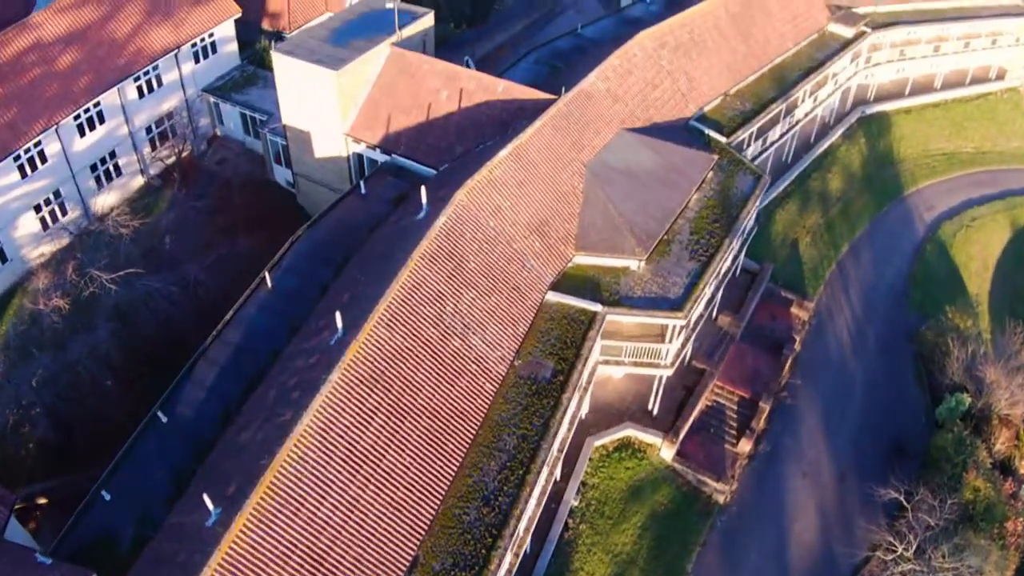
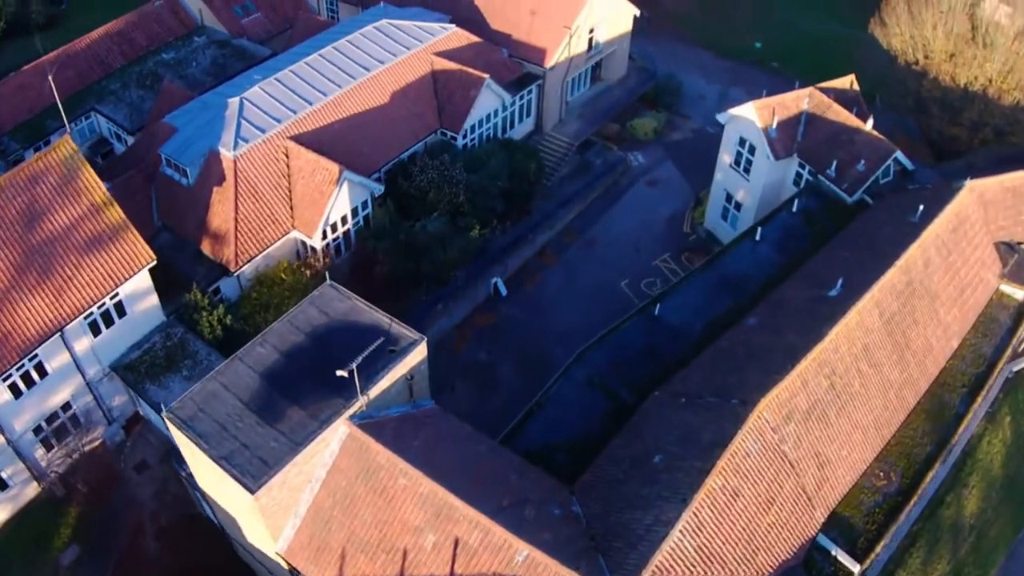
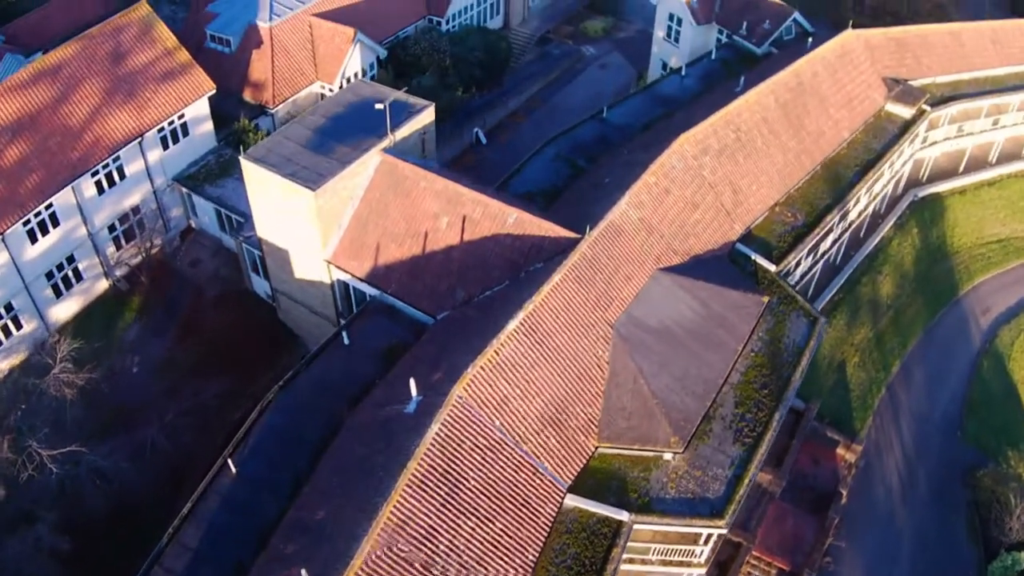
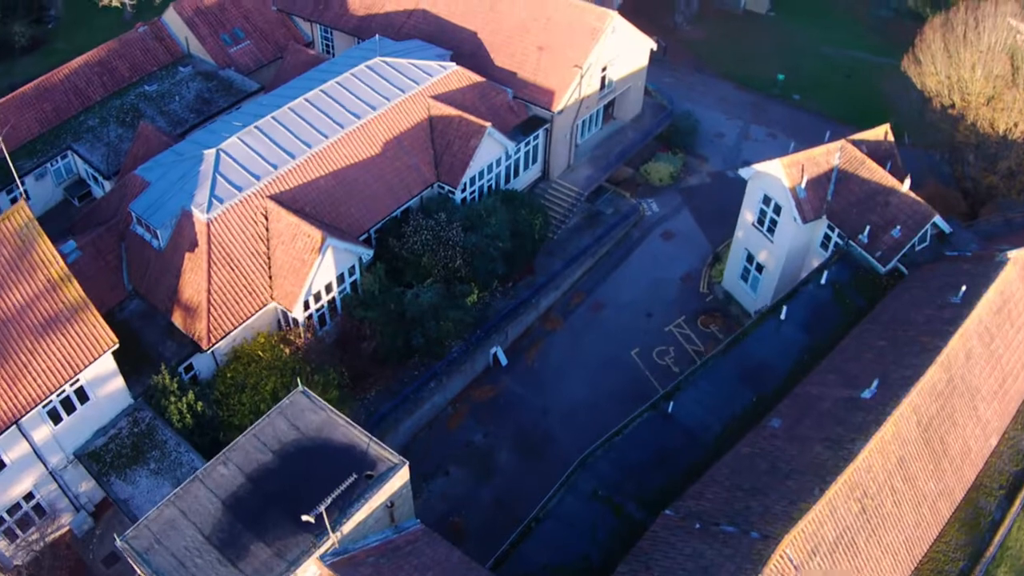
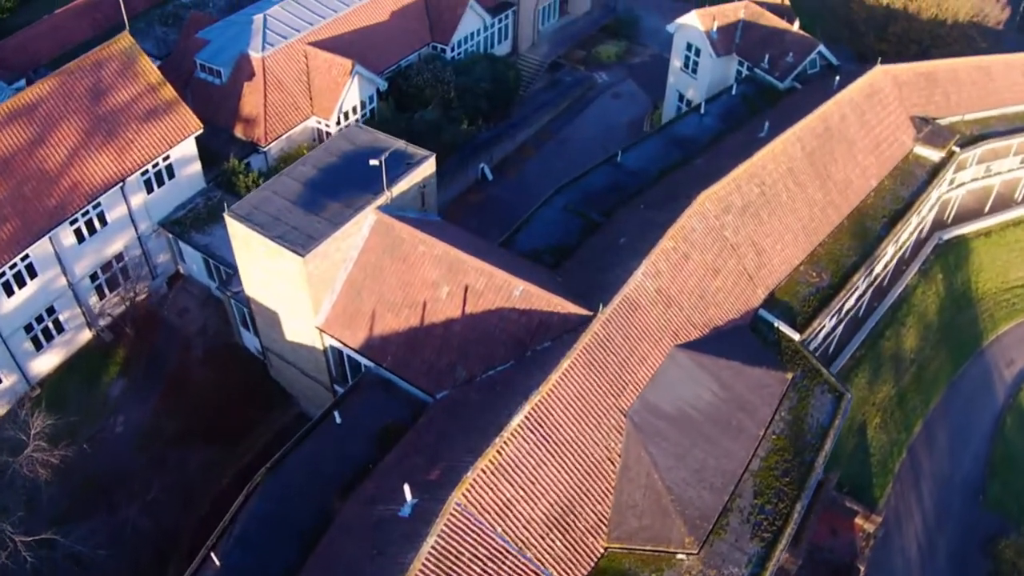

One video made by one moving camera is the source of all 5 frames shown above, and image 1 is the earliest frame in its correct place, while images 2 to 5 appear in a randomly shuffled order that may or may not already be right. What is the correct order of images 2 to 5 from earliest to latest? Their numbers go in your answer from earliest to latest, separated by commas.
3, 5, 2, 4
